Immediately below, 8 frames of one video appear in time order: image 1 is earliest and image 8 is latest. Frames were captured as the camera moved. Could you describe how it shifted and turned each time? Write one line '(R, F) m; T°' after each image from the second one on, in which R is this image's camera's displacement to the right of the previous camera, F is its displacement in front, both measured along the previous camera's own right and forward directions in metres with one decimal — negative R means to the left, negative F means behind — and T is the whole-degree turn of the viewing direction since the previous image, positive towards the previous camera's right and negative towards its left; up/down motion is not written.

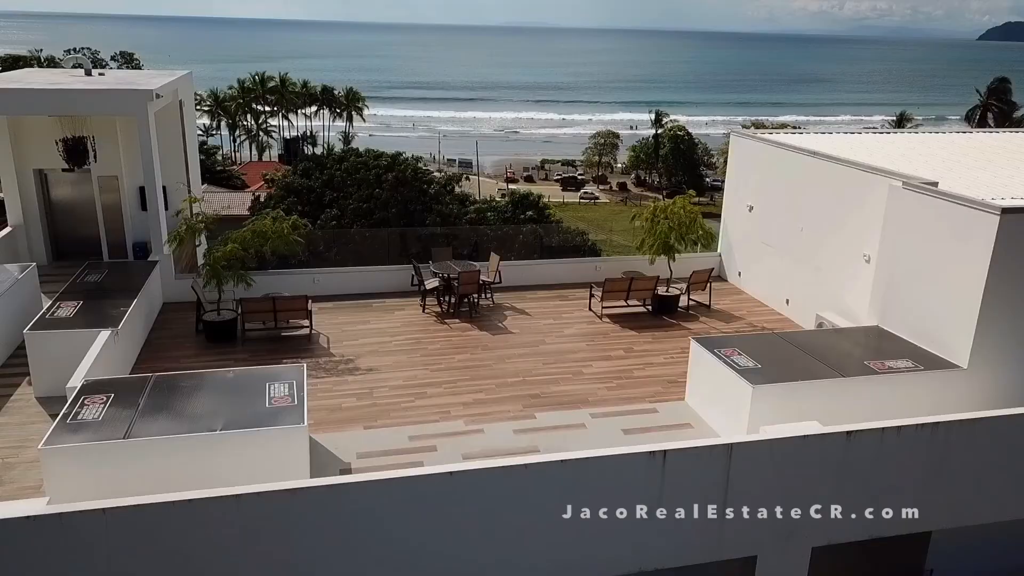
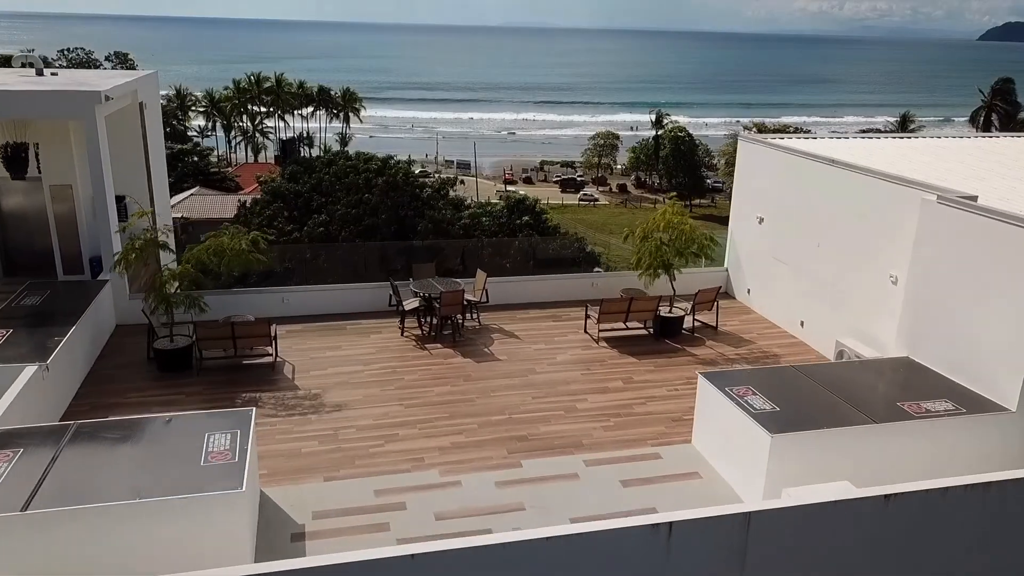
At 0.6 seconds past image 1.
(+0.2, +1.2) m; 0°
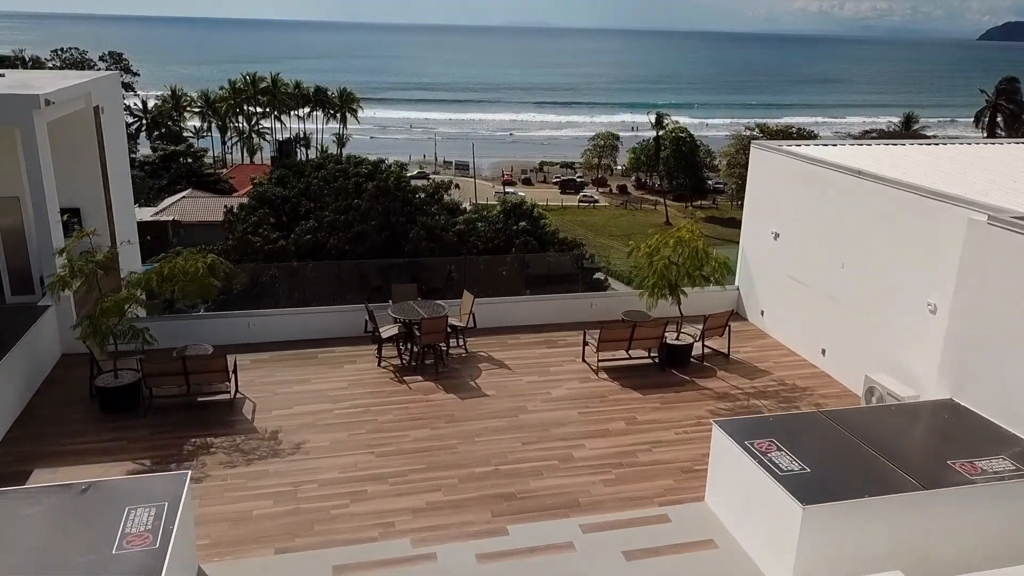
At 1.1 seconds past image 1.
(+0.1, +1.2) m; 0°
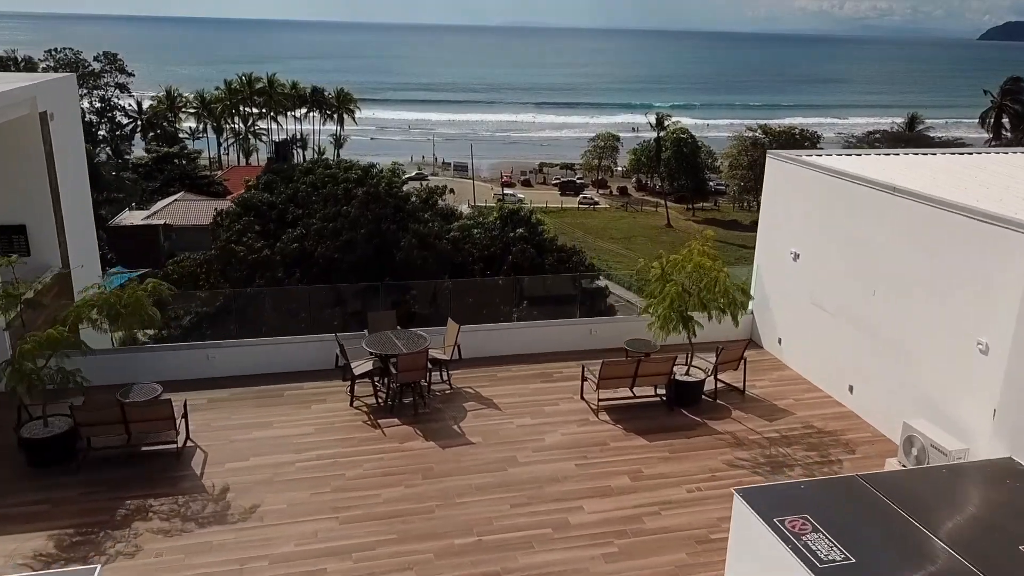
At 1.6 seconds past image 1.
(+0.1, +1.2) m; 0°
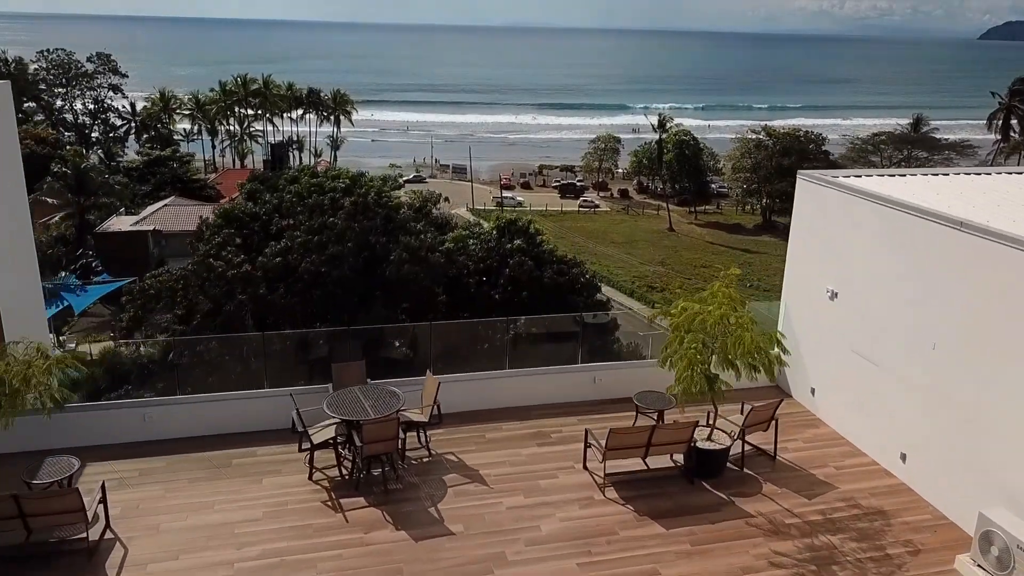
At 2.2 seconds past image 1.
(+0.1, +1.5) m; 0°
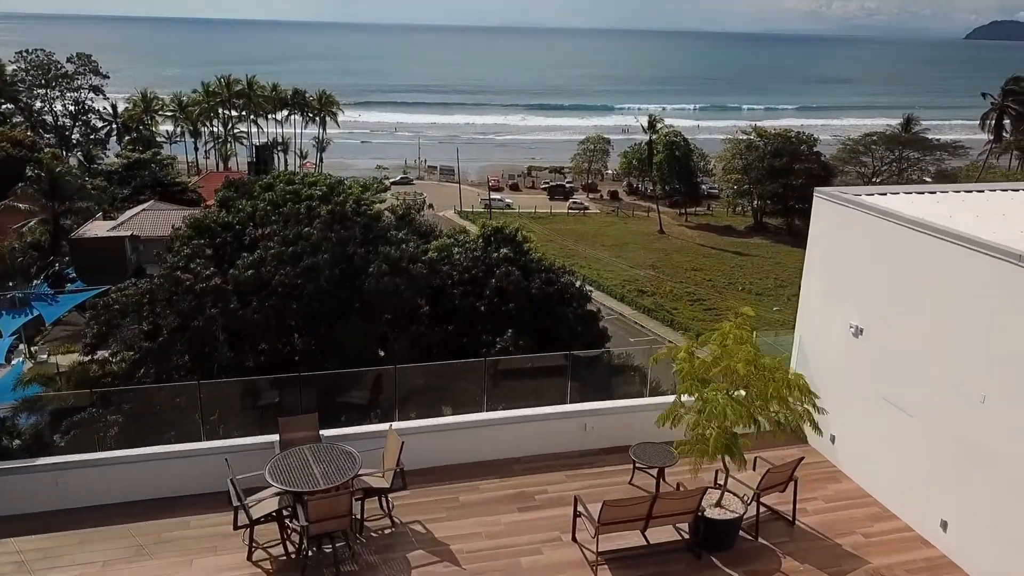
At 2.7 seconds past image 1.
(+0.1, +1.2) m; +1°
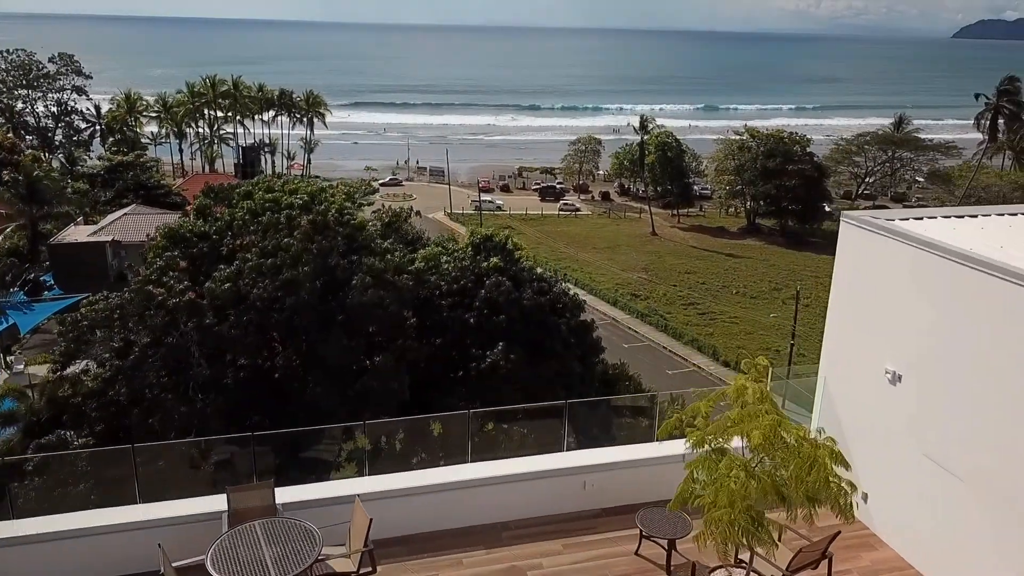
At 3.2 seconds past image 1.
(0.0, +1.0) m; +1°
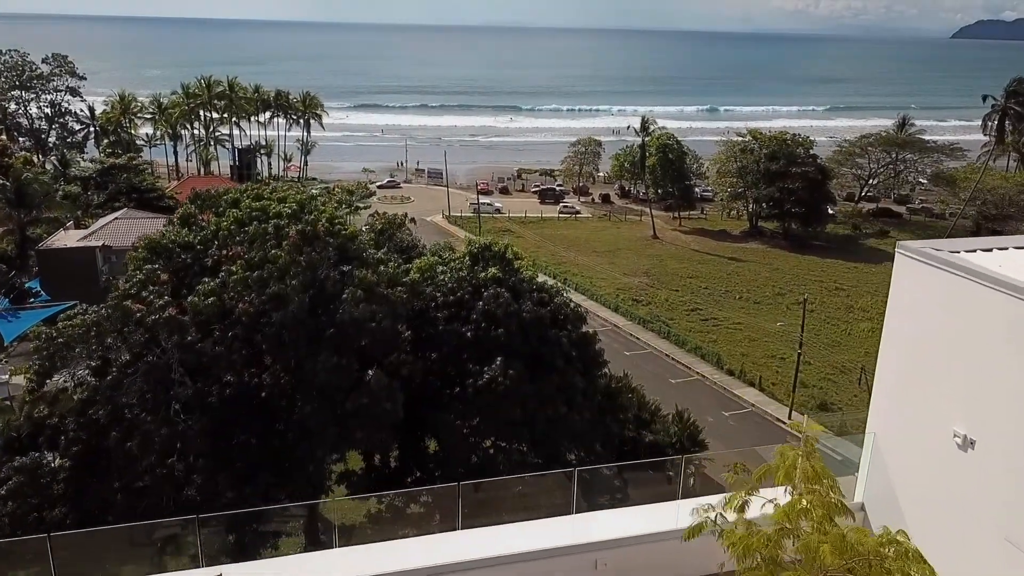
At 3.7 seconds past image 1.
(0.0, +1.1) m; 0°
